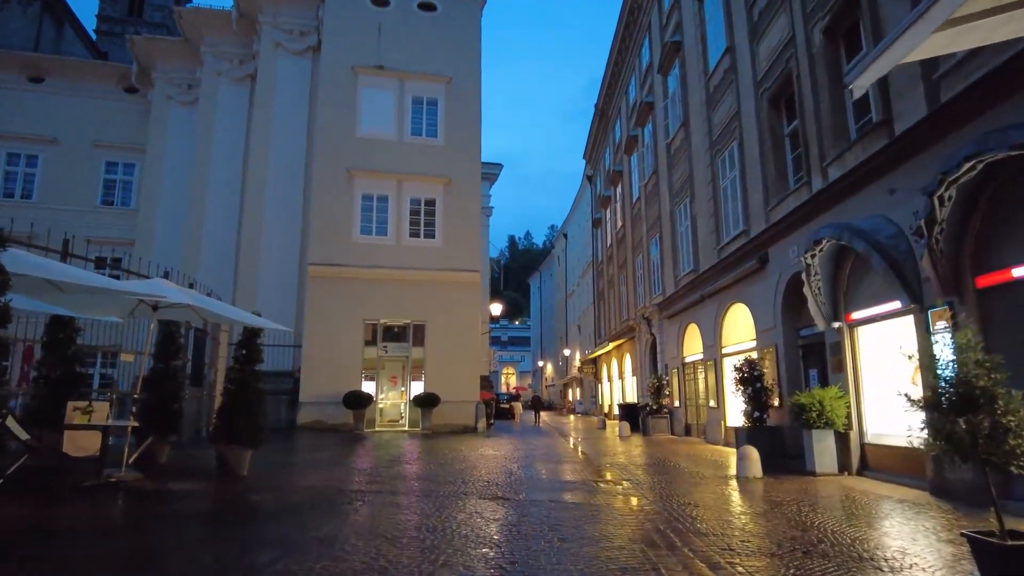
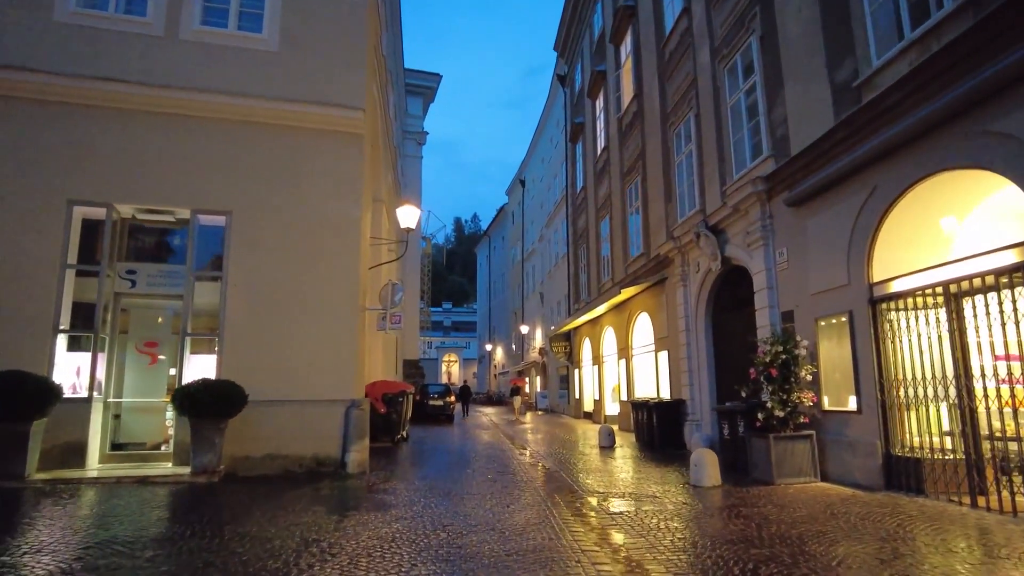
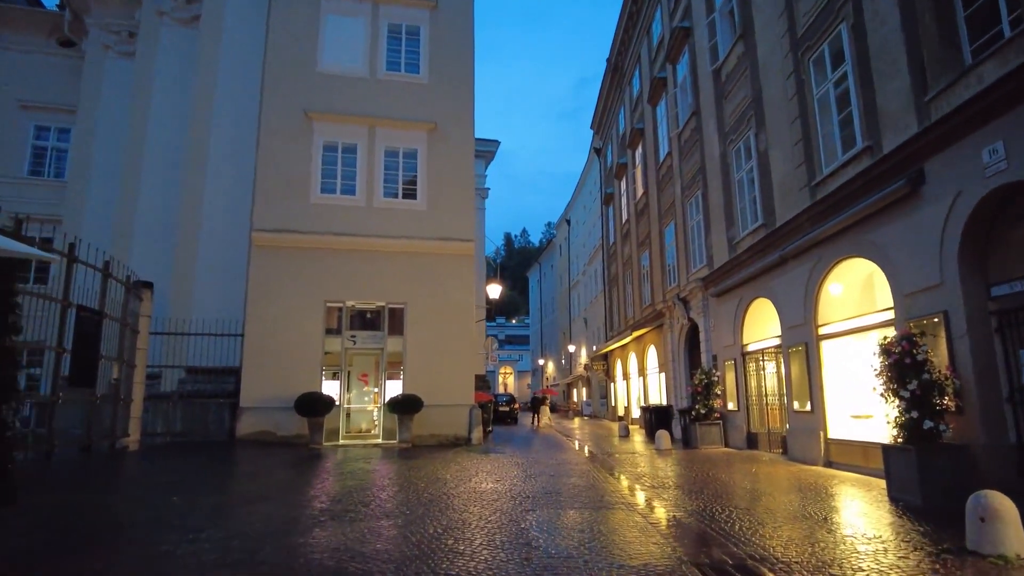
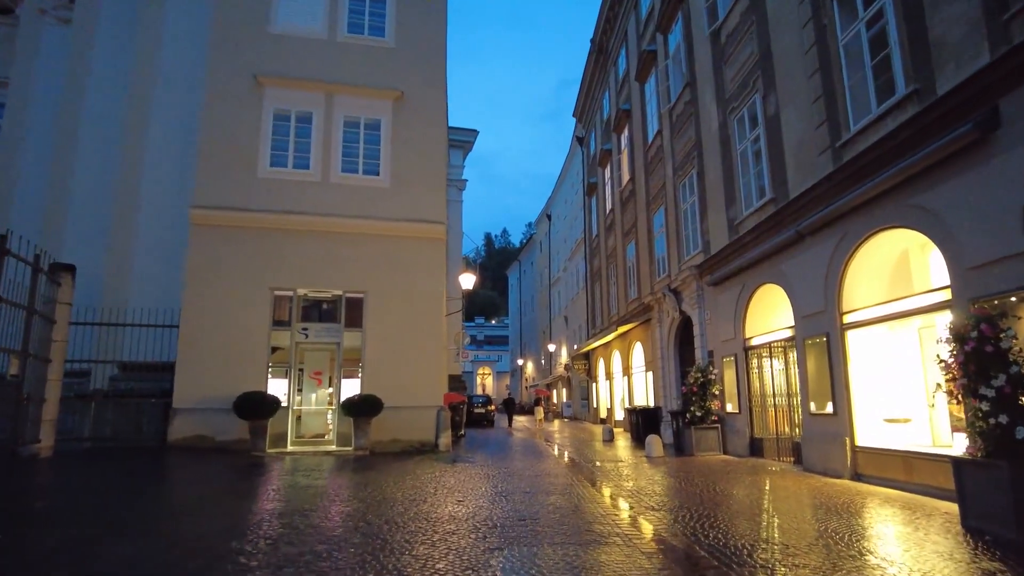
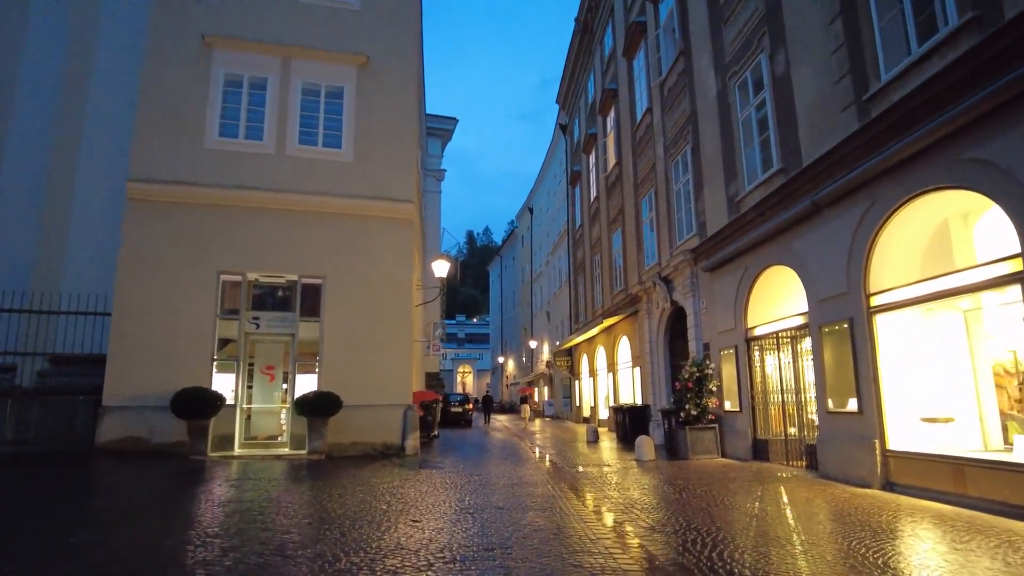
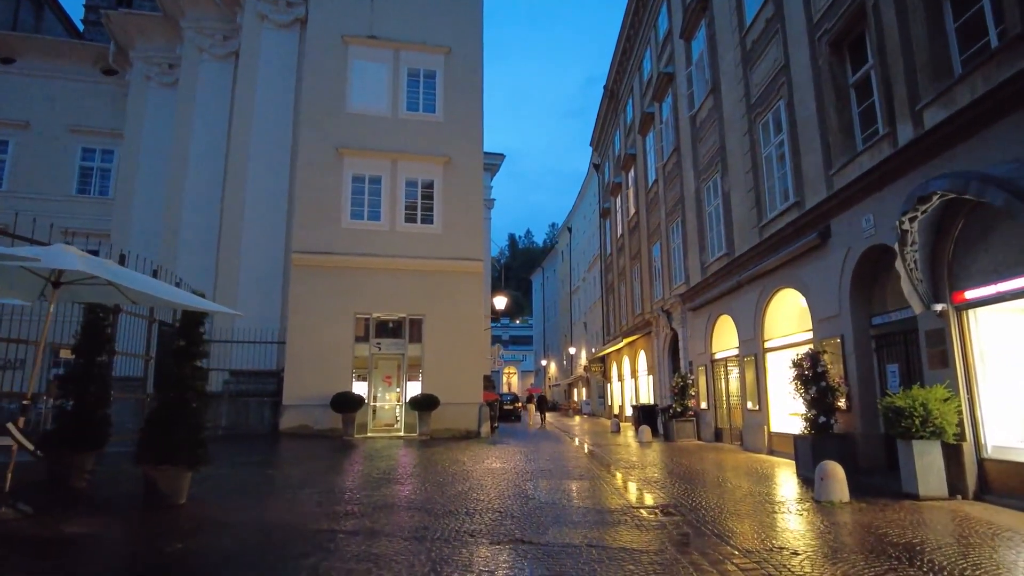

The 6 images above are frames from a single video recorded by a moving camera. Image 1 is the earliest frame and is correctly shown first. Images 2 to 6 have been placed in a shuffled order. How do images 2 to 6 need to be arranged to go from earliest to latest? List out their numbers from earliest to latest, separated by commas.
6, 3, 4, 5, 2
